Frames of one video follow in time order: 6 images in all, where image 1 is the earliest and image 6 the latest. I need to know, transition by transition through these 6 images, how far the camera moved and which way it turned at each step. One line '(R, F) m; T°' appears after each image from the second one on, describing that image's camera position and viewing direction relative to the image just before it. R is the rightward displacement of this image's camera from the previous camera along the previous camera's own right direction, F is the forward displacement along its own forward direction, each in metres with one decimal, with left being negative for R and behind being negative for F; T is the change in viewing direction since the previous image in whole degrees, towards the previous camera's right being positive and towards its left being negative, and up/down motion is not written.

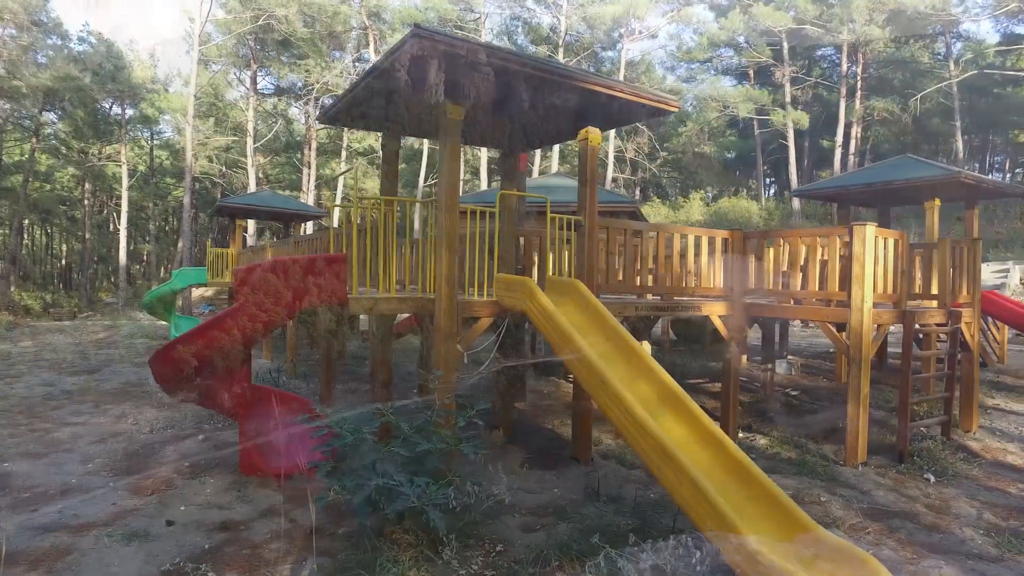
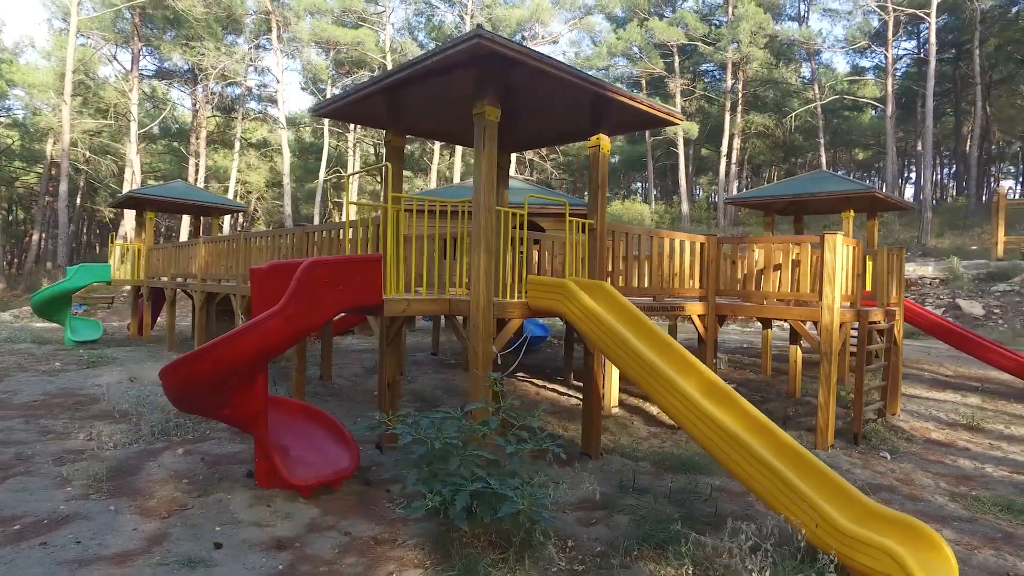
(-1.2, 0.0) m; +11°
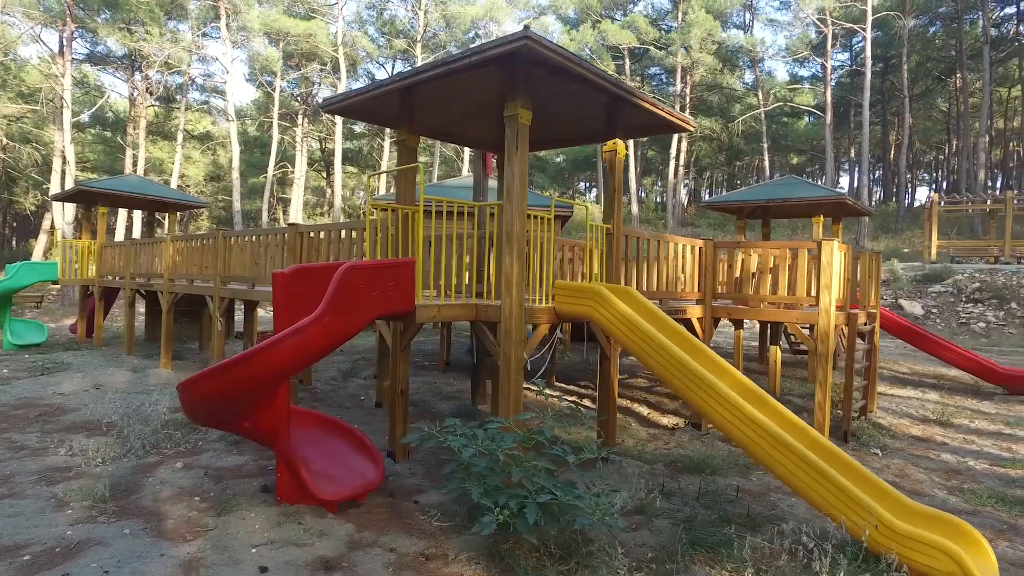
(-0.7, +0.1) m; +5°
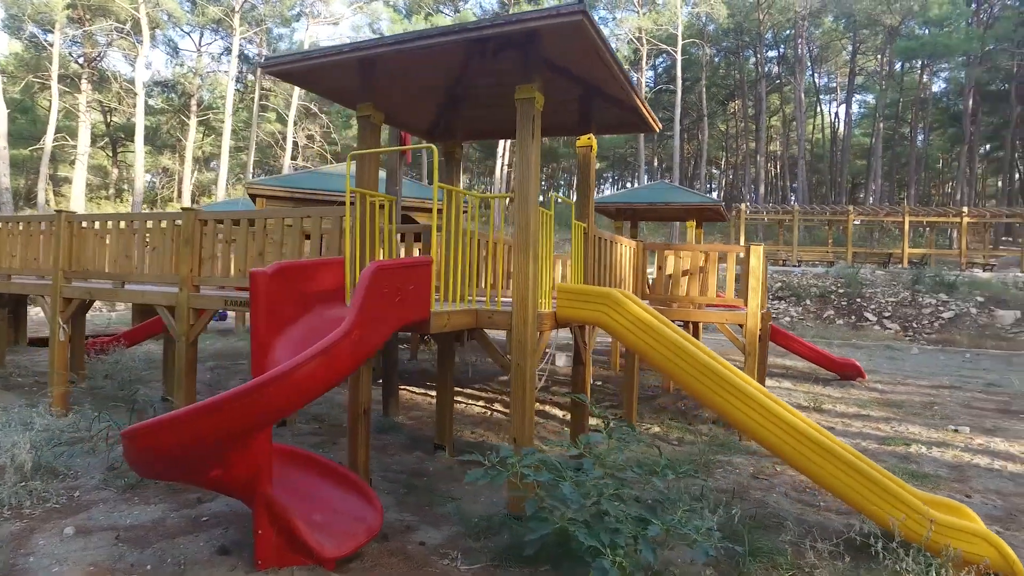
(-1.4, +0.8) m; +18°
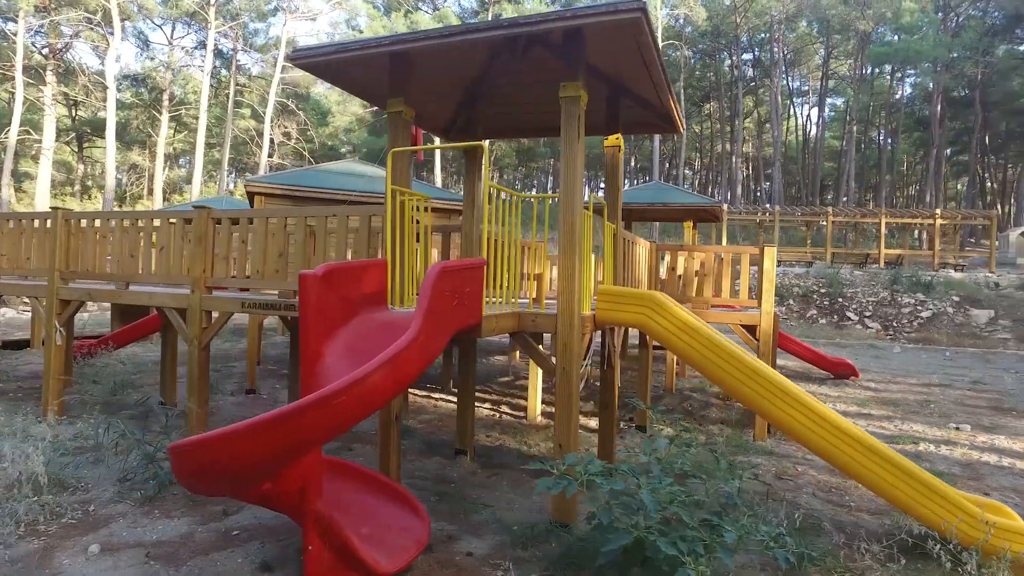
(-0.5, +0.1) m; +3°
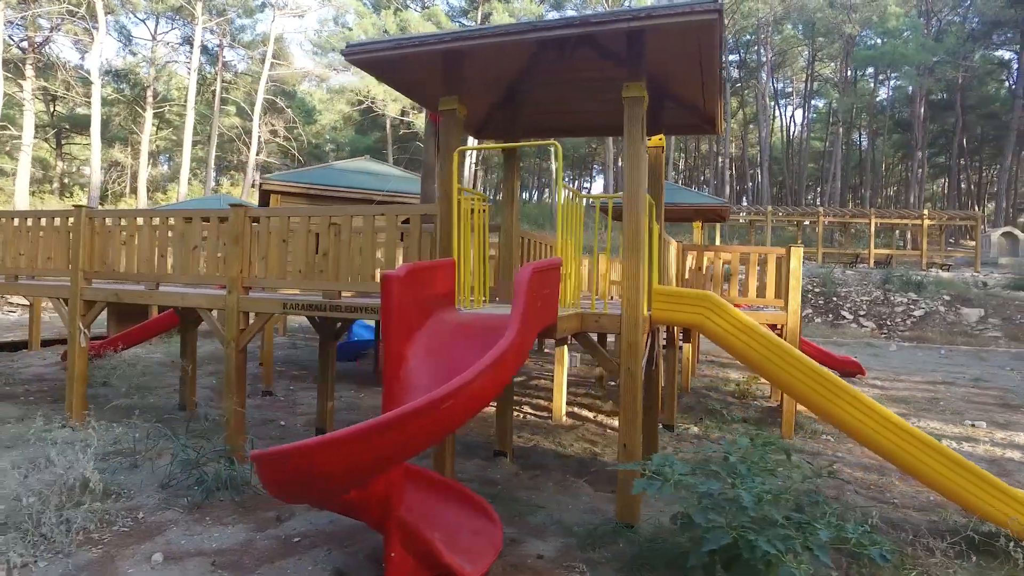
(-0.6, +0.1) m; +2°
